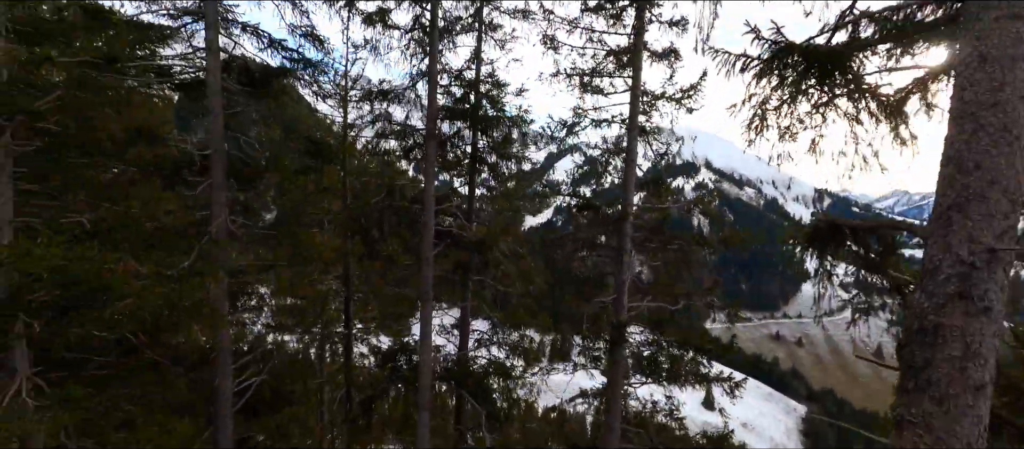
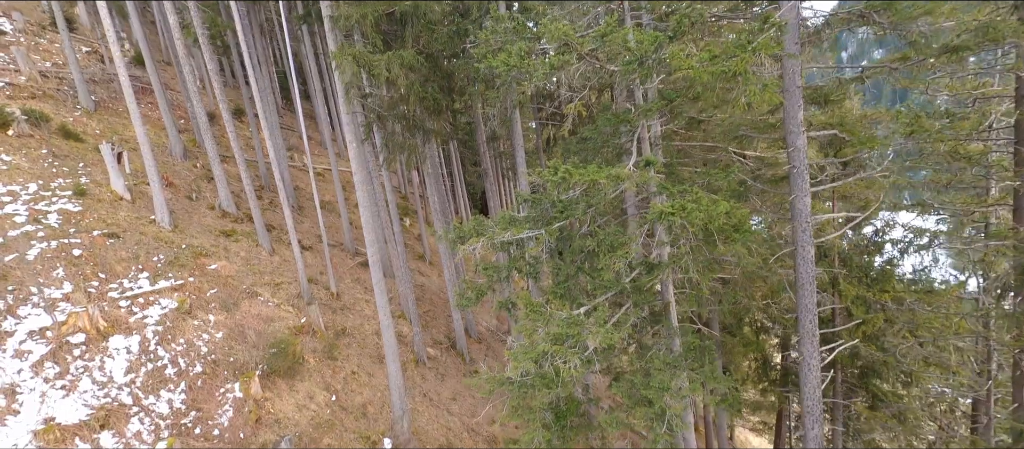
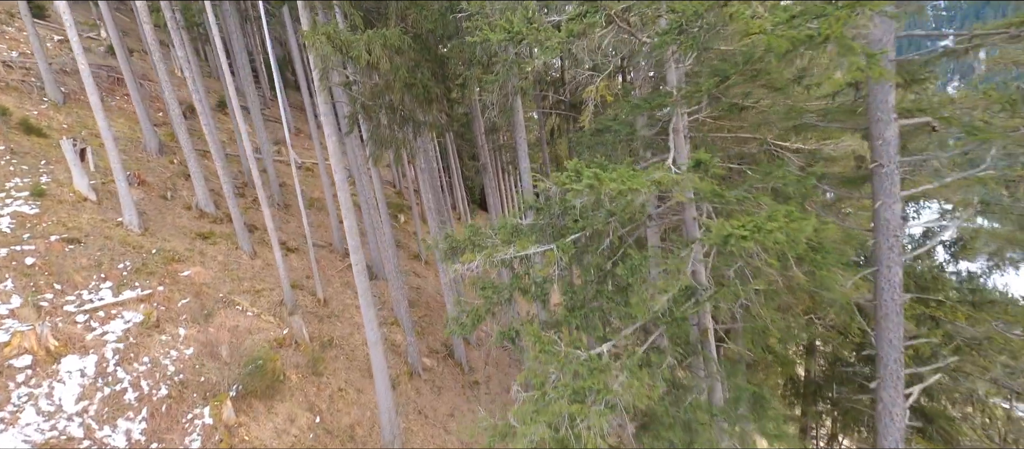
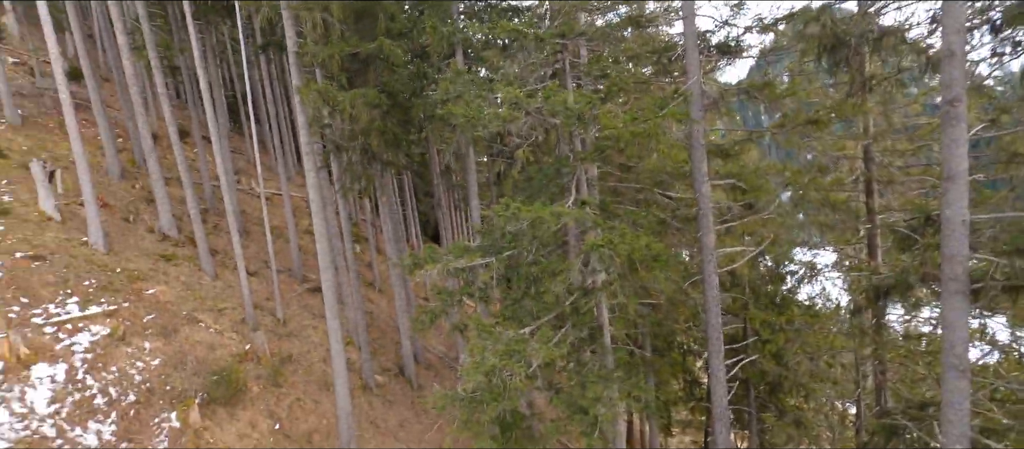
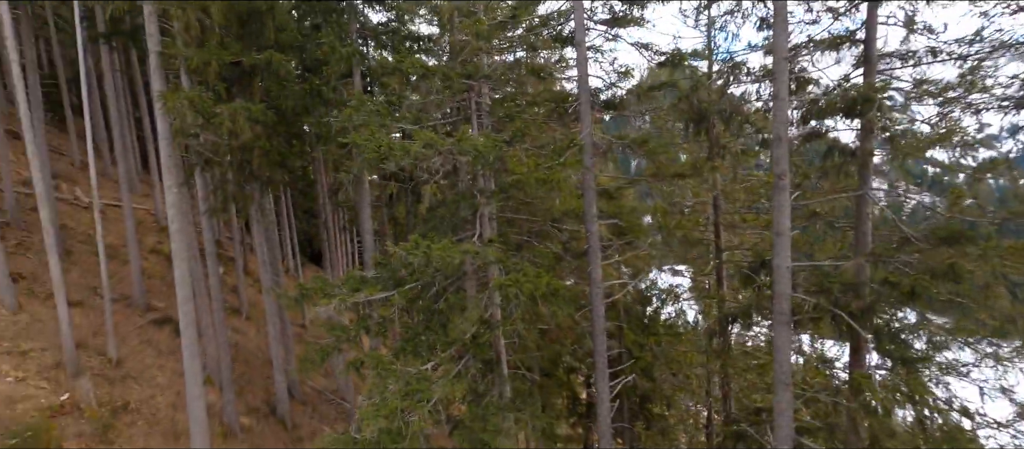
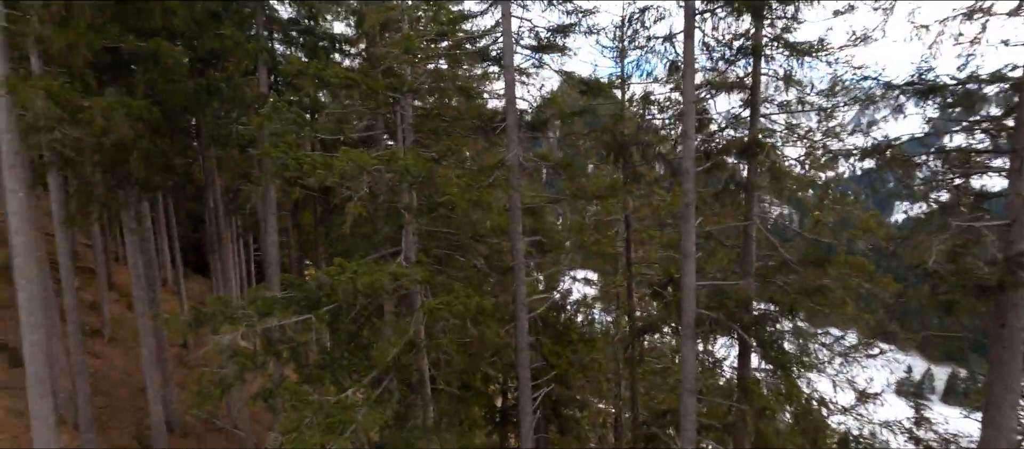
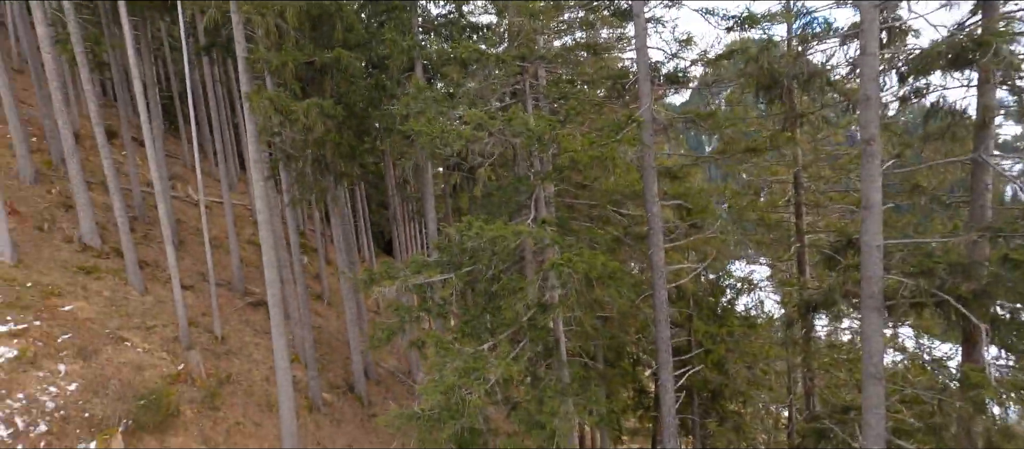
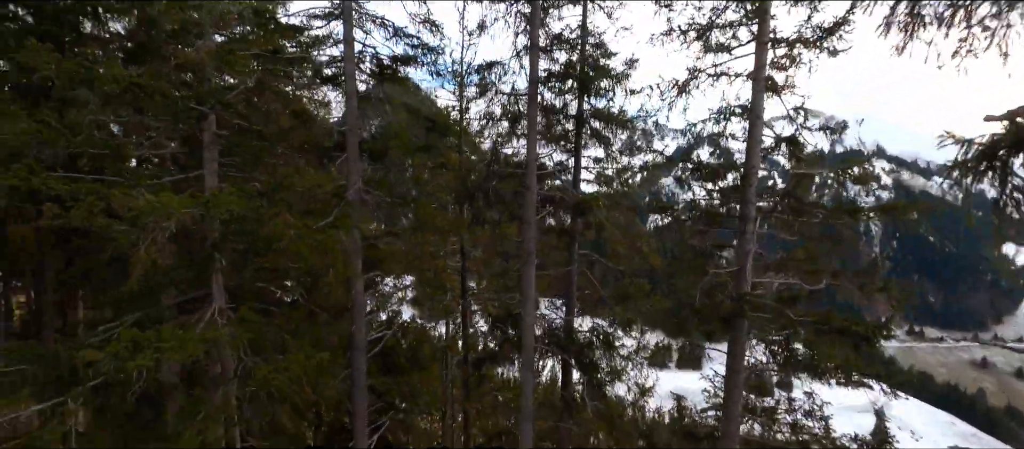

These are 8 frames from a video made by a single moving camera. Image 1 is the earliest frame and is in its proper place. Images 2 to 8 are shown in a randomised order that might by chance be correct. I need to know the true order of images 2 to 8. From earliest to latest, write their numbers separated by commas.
8, 6, 5, 7, 4, 2, 3
